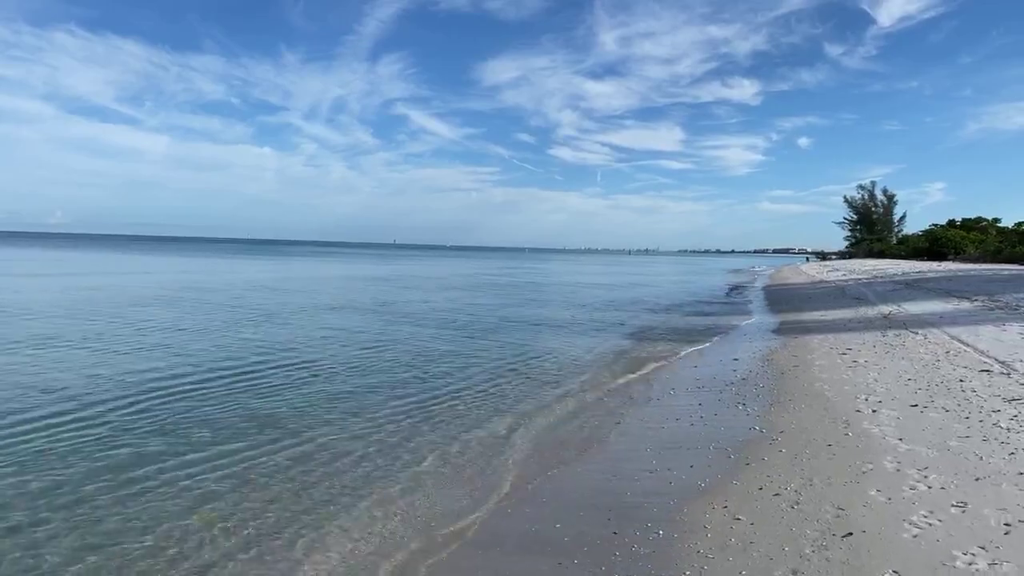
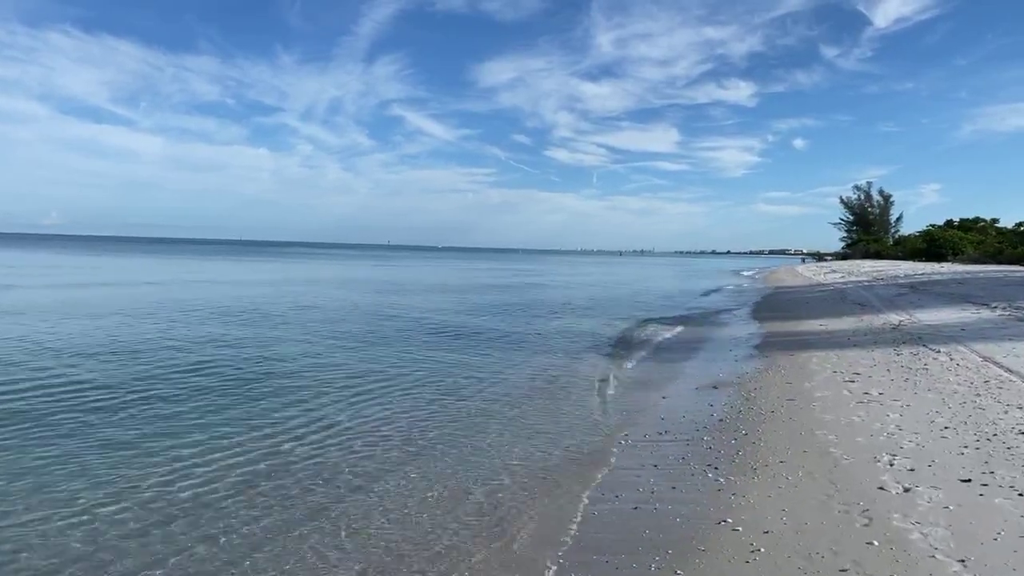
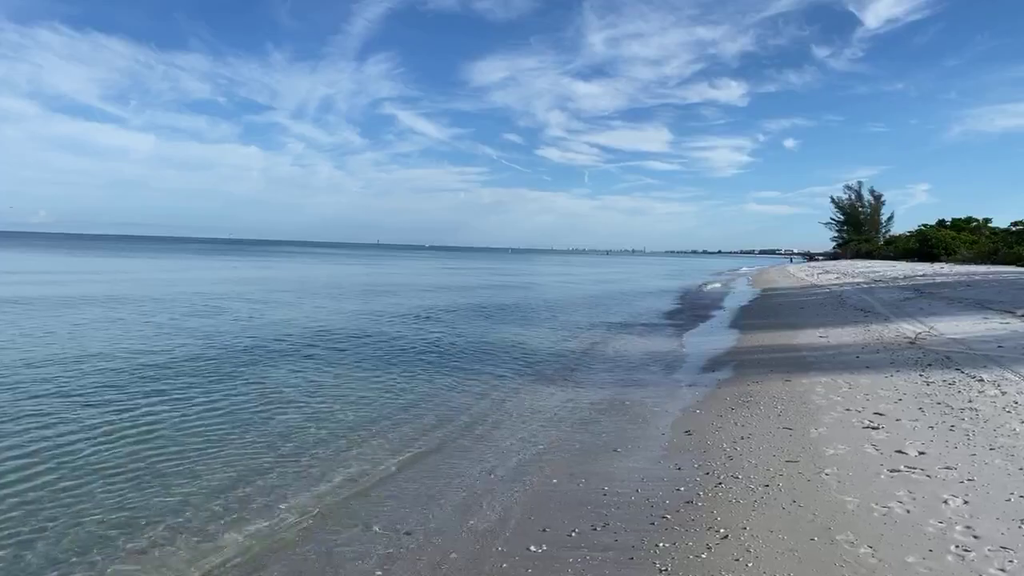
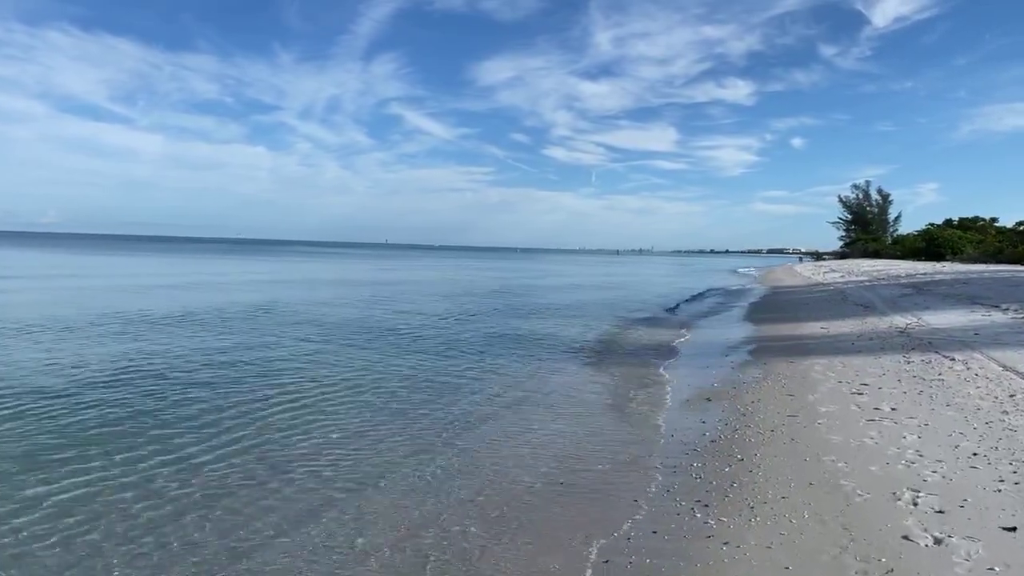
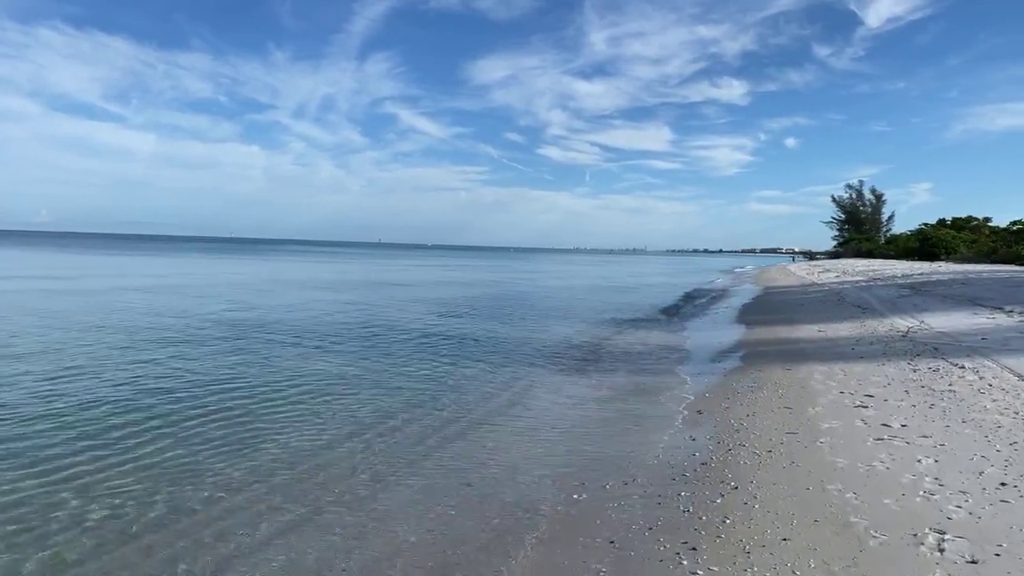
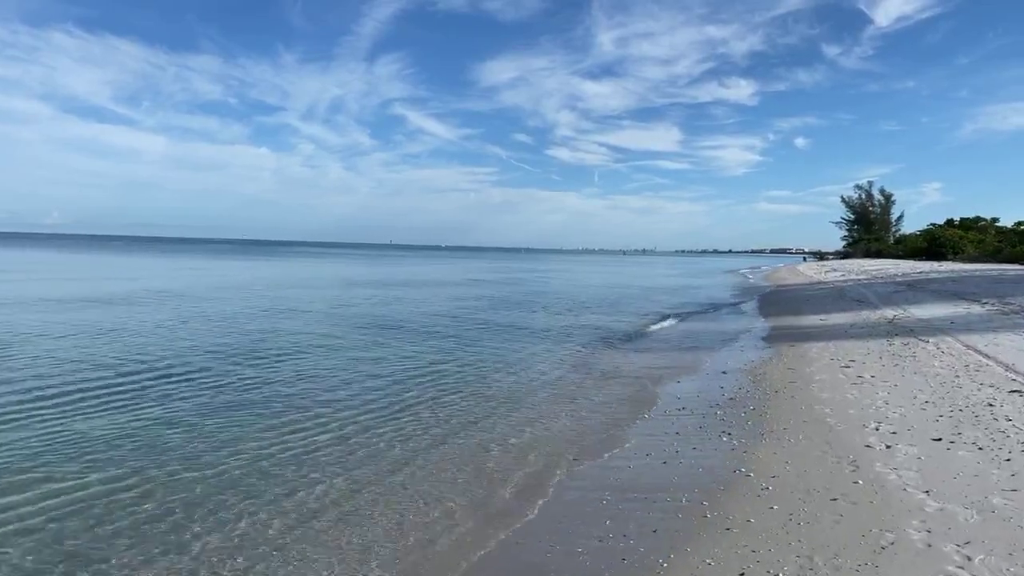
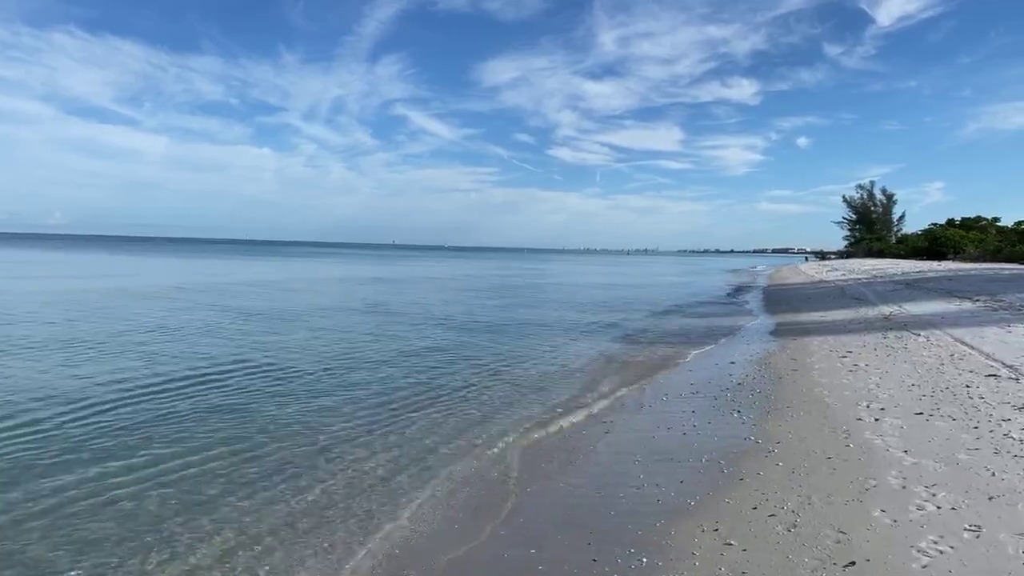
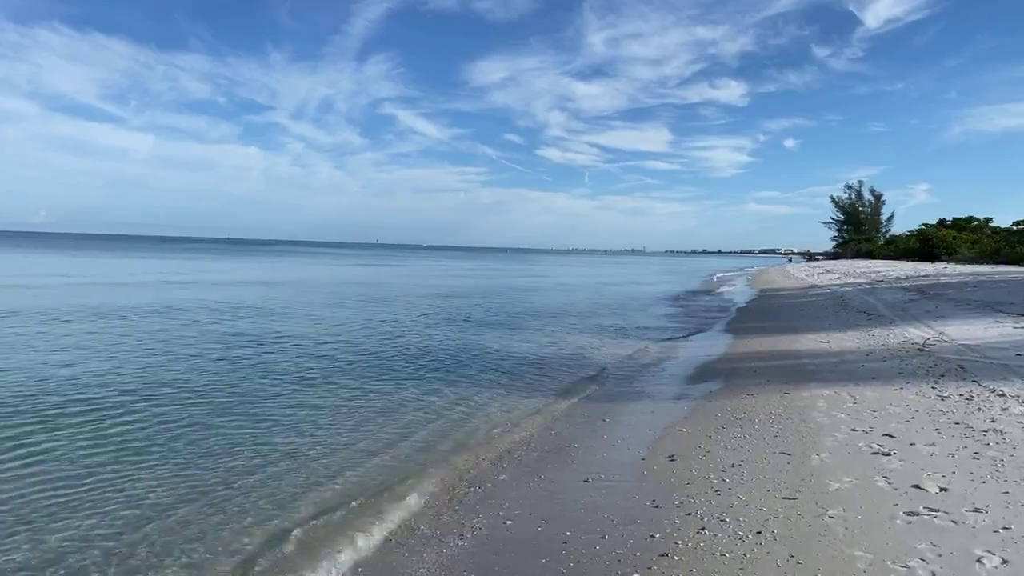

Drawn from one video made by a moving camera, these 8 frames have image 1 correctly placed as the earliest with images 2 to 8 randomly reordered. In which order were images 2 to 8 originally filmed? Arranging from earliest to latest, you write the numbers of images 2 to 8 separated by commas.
7, 6, 2, 4, 5, 3, 8
